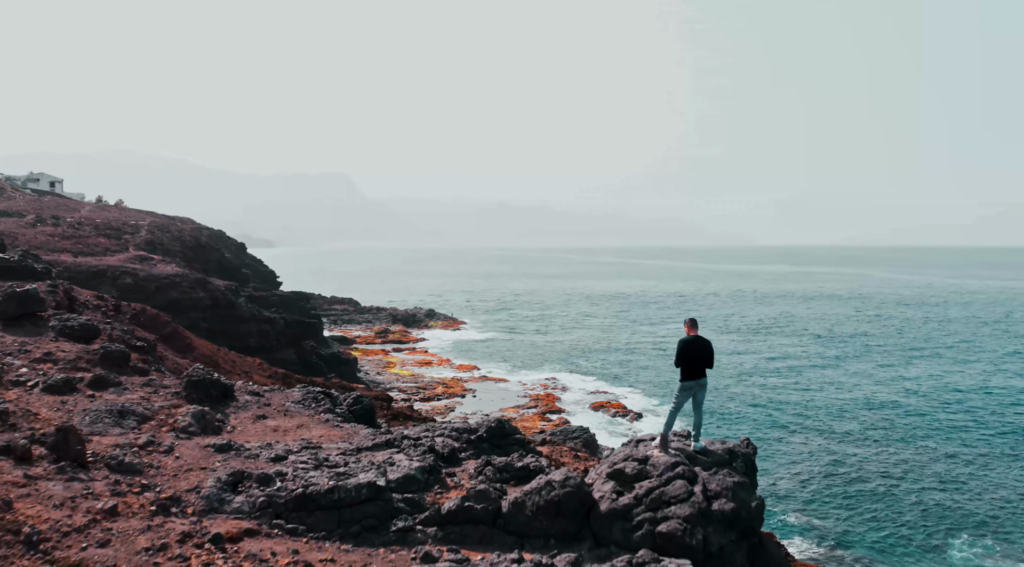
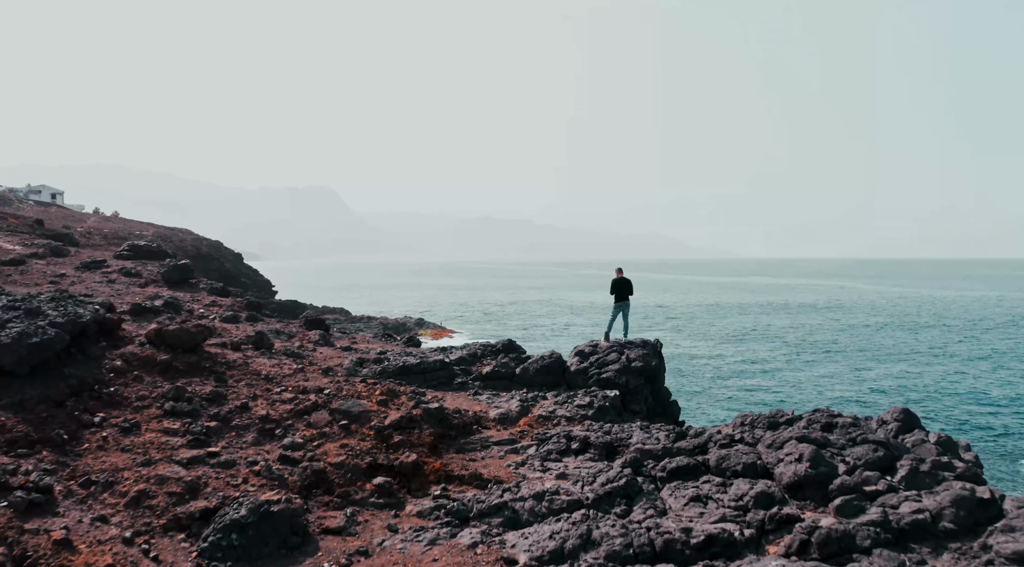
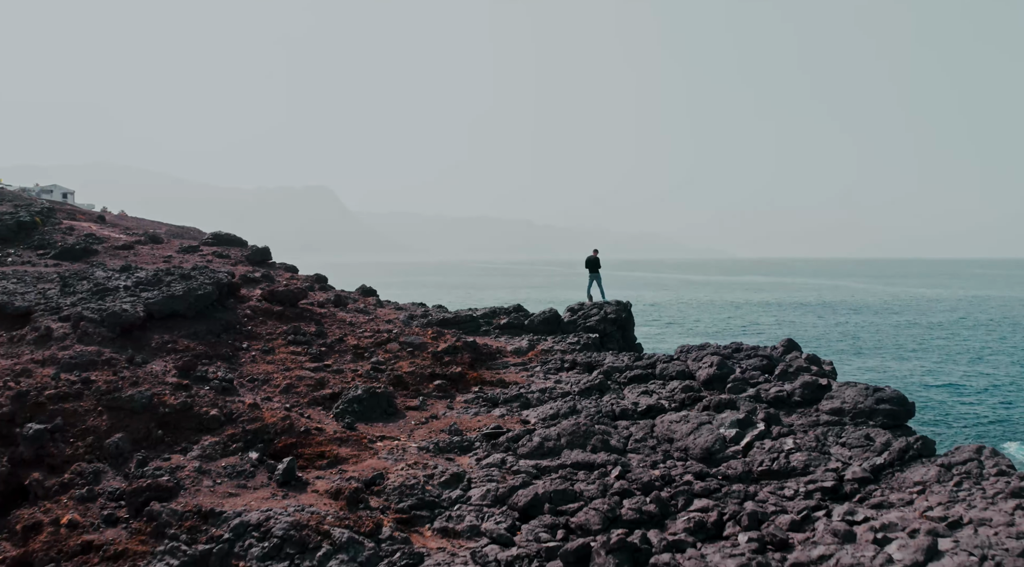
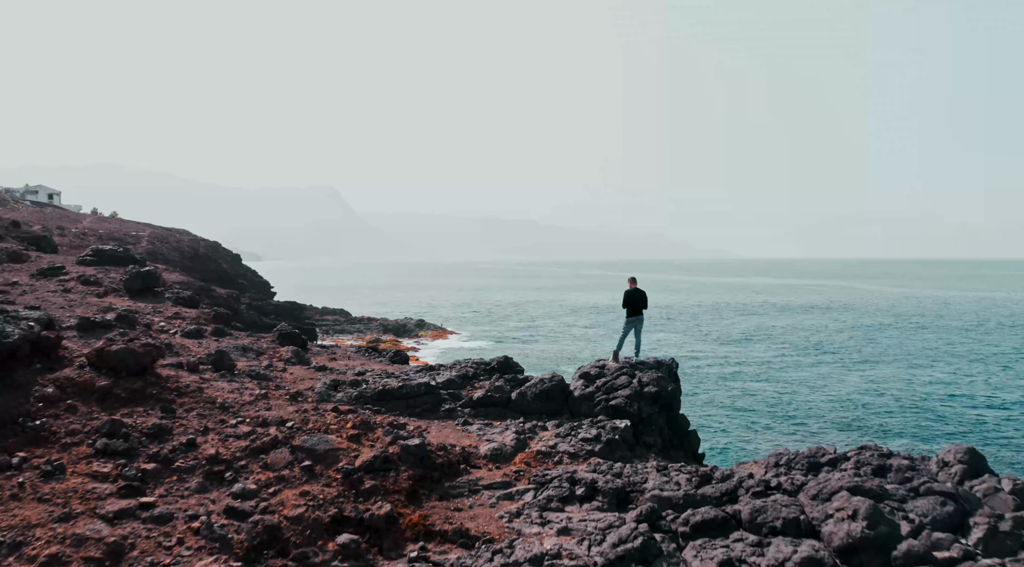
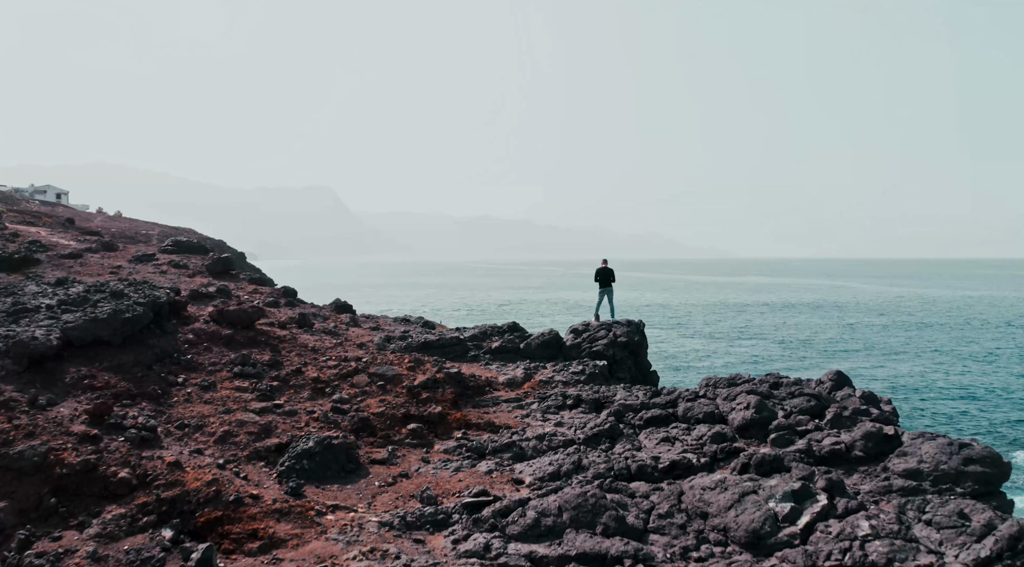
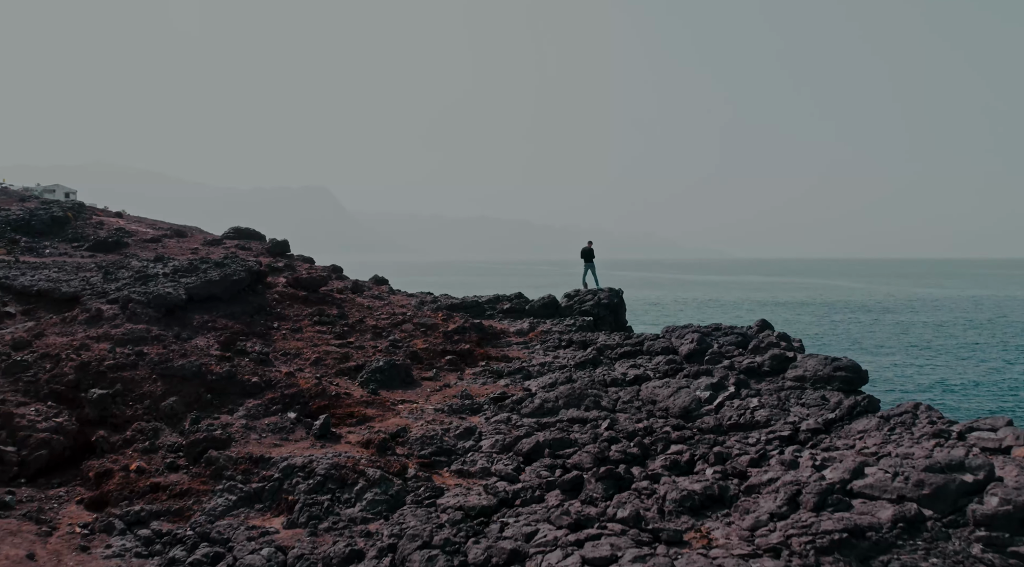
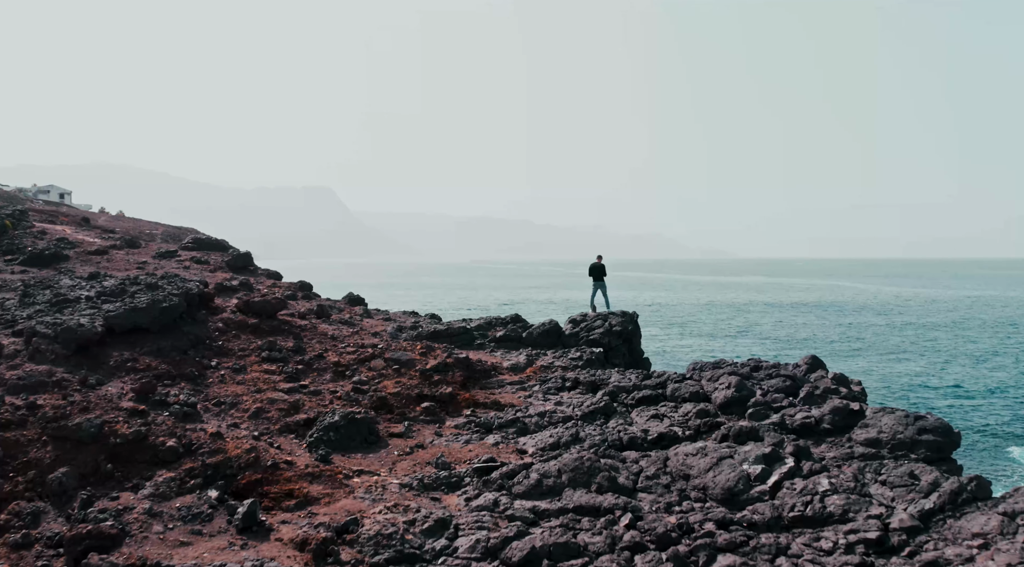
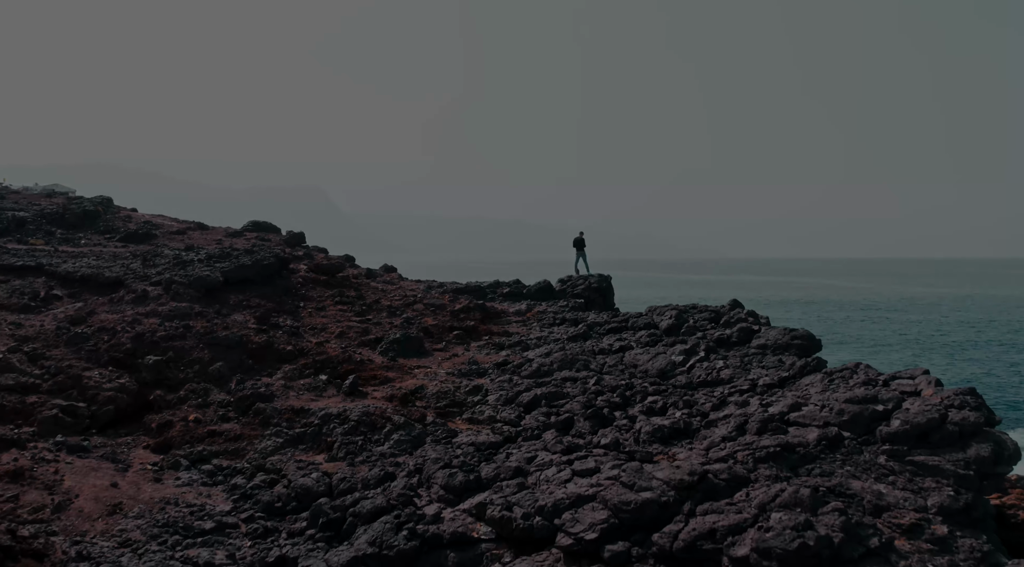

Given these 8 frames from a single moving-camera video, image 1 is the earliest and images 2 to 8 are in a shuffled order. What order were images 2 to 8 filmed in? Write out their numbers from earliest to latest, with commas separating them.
4, 2, 5, 7, 3, 6, 8
